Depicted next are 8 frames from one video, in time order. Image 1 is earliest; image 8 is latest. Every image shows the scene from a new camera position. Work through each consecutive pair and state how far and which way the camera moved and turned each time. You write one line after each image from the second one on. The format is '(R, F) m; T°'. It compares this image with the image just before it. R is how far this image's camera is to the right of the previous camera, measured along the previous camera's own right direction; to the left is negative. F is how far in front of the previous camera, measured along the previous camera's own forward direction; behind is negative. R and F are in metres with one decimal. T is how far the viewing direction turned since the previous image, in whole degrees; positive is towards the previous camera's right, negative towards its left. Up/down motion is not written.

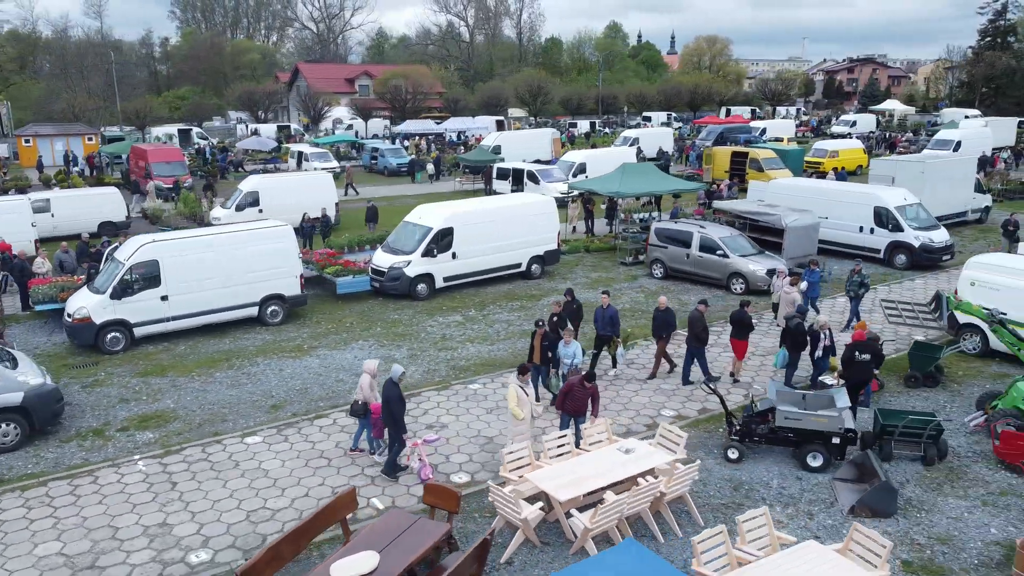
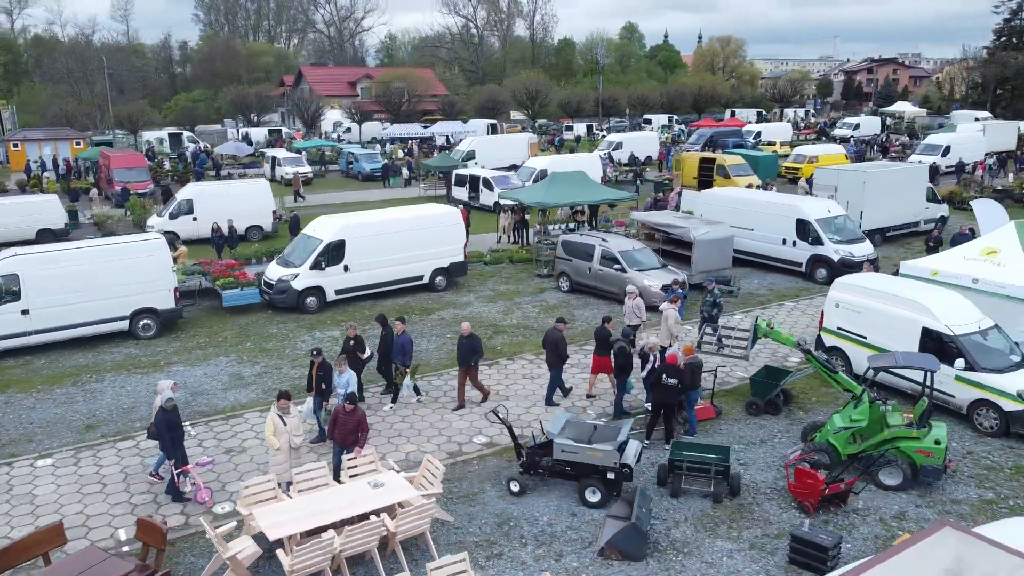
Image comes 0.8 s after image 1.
(+2.8, +0.3) m; -2°
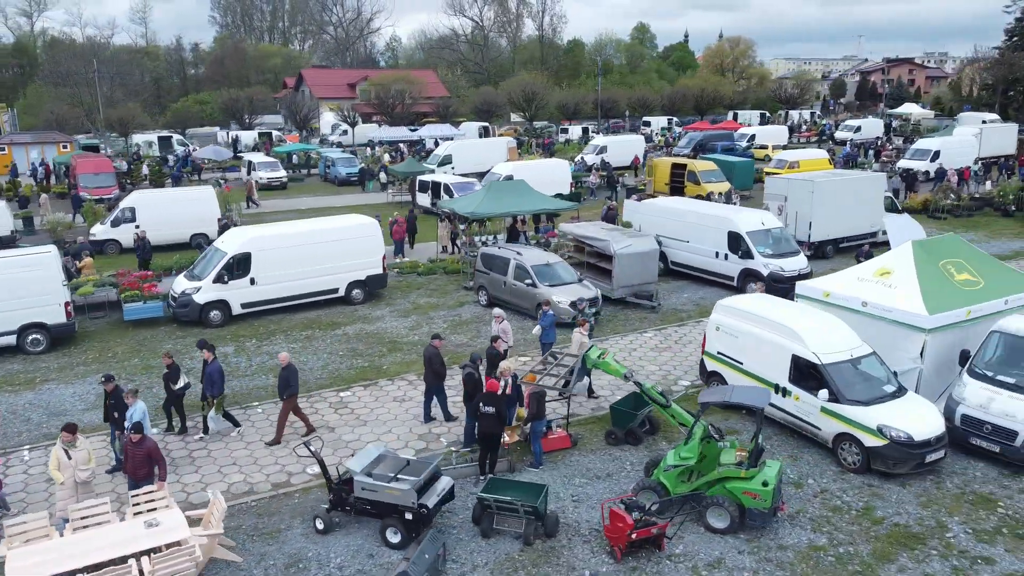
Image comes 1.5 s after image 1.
(+2.3, +0.5) m; -2°
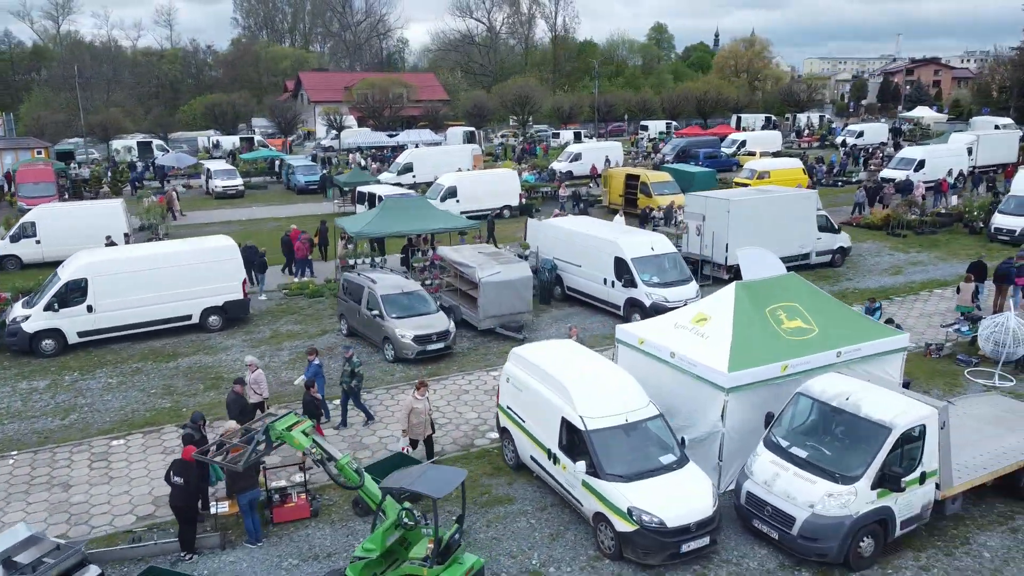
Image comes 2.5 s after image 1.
(+3.4, +1.3) m; -3°
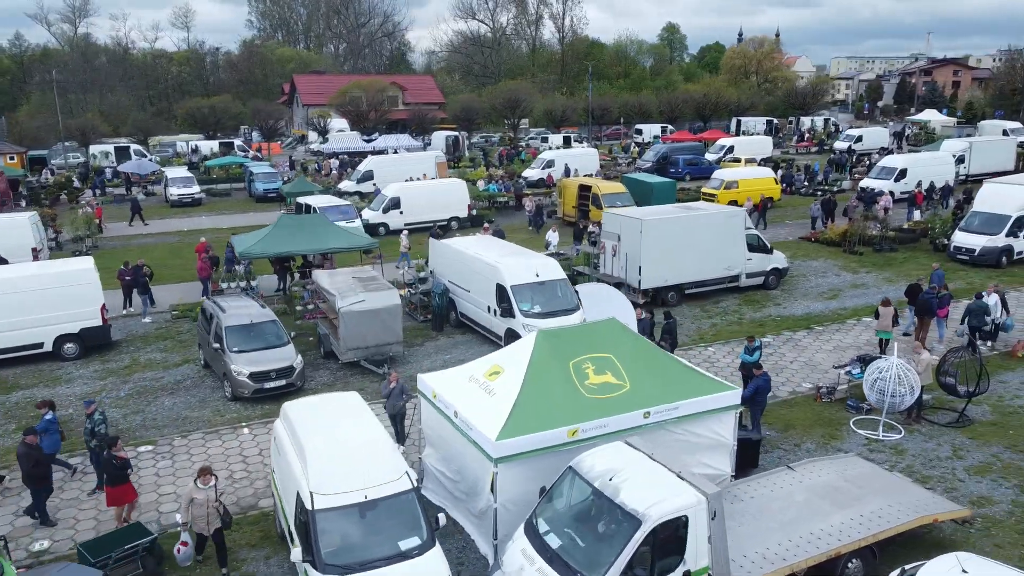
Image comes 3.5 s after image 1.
(+3.0, +1.3) m; -2°
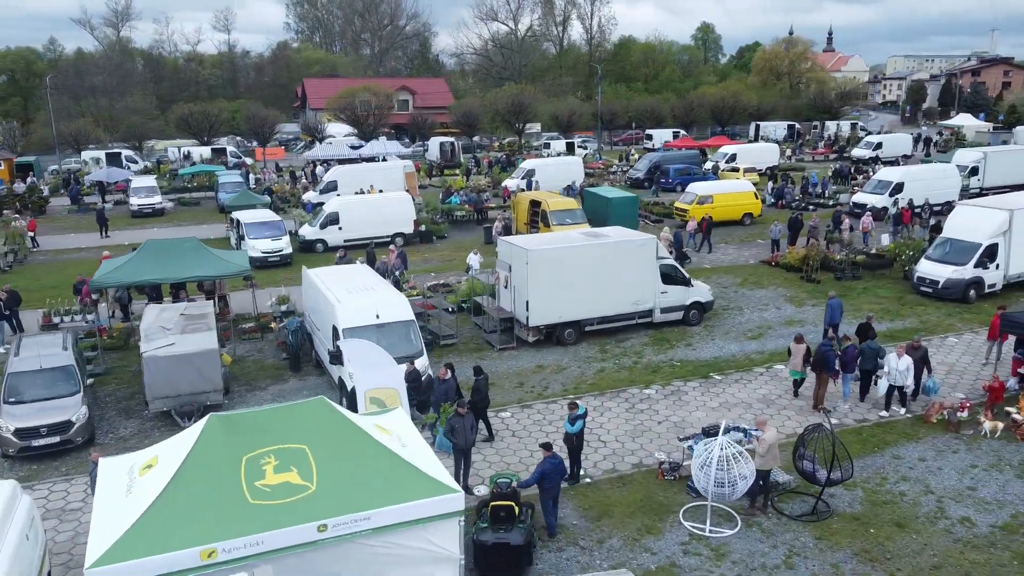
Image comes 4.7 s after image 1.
(+3.6, +1.9) m; -4°
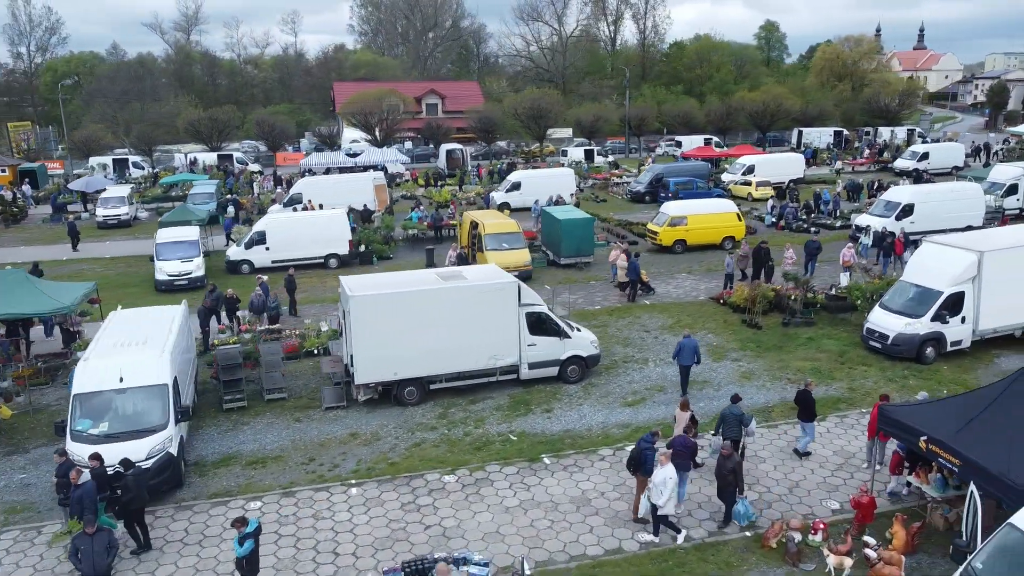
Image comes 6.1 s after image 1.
(+4.4, +2.7) m; -6°
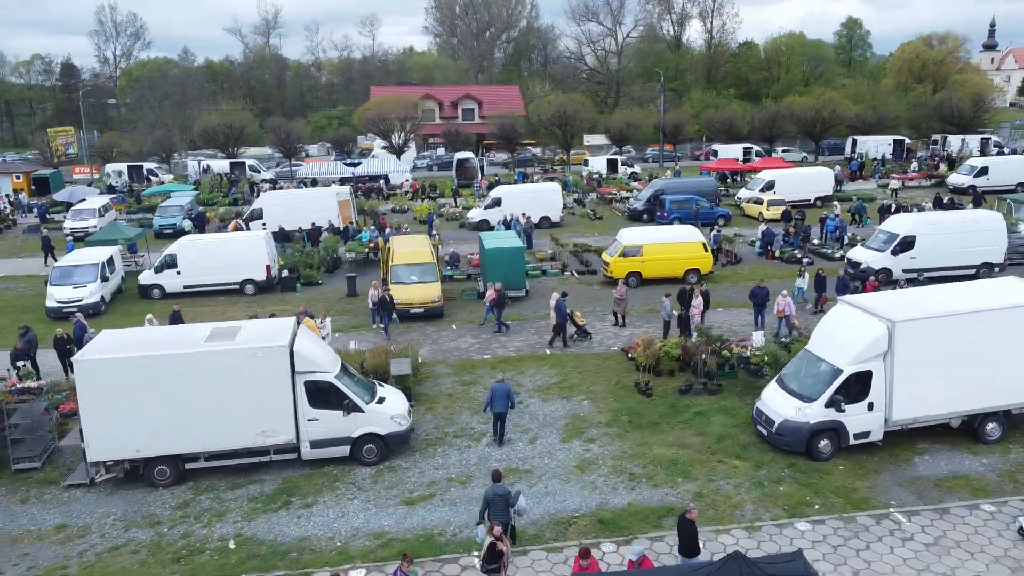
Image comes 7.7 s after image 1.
(+4.8, +2.9) m; -7°
